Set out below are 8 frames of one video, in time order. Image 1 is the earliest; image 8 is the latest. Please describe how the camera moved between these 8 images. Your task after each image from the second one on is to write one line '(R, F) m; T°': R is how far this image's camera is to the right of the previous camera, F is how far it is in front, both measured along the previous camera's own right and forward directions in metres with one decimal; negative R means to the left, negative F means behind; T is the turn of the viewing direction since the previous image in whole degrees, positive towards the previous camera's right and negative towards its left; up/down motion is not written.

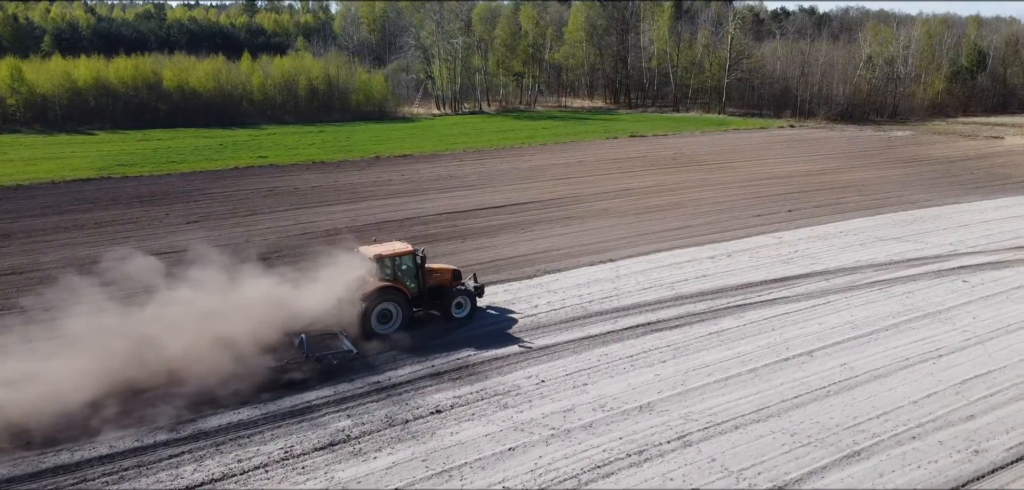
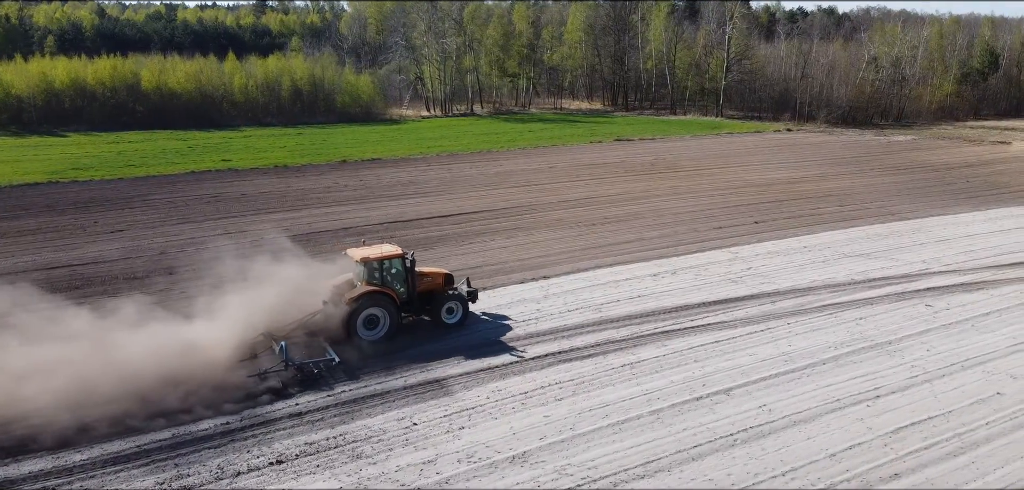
(+2.0, +1.4) m; -2°
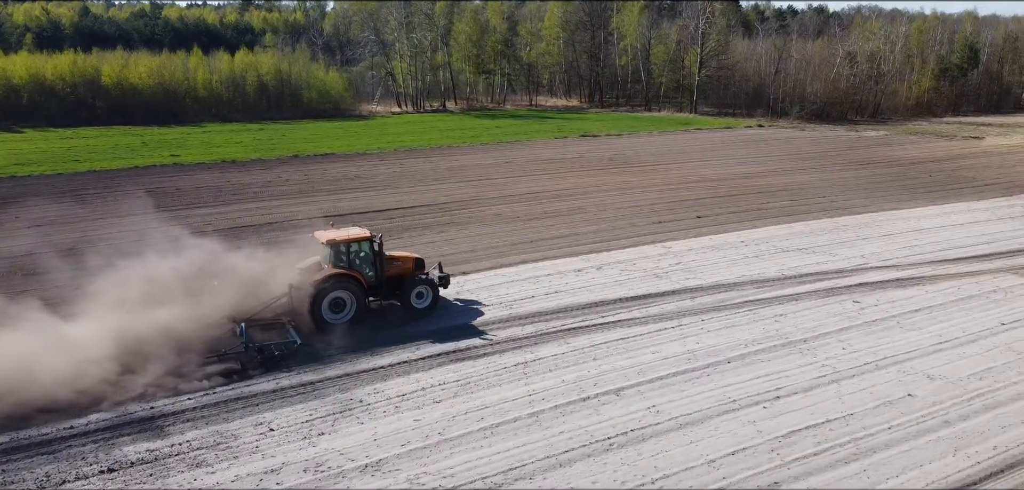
(+1.6, +0.7) m; 0°
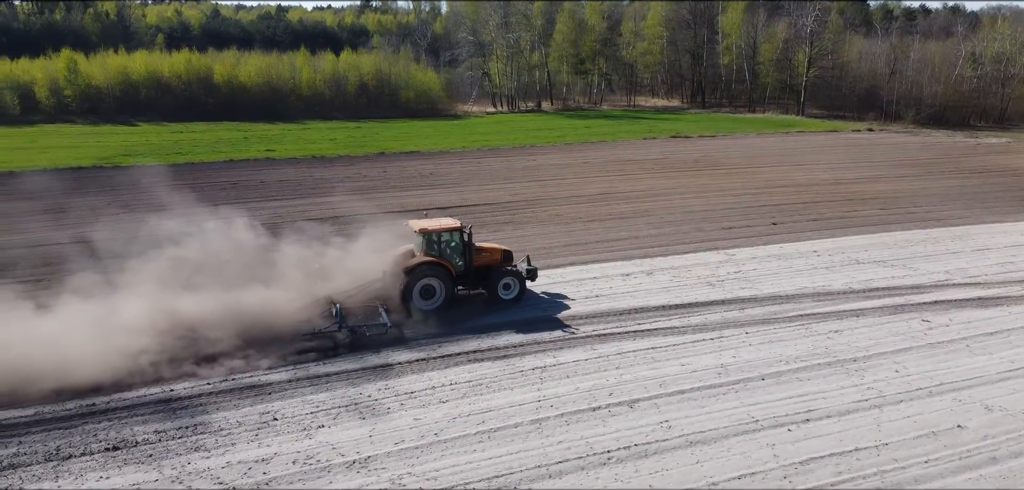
(+1.2, +0.4) m; -8°
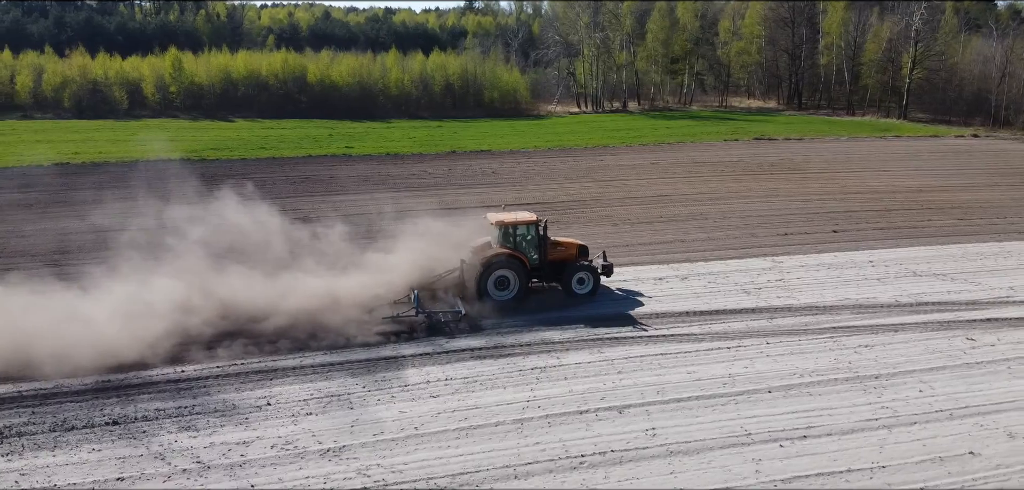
(+1.3, +0.2) m; -7°
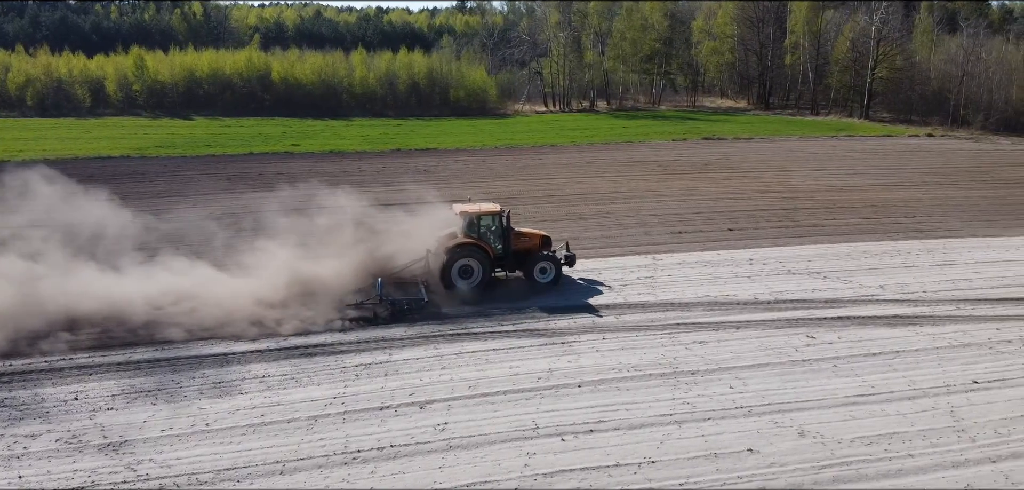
(+2.4, 0.0) m; 0°
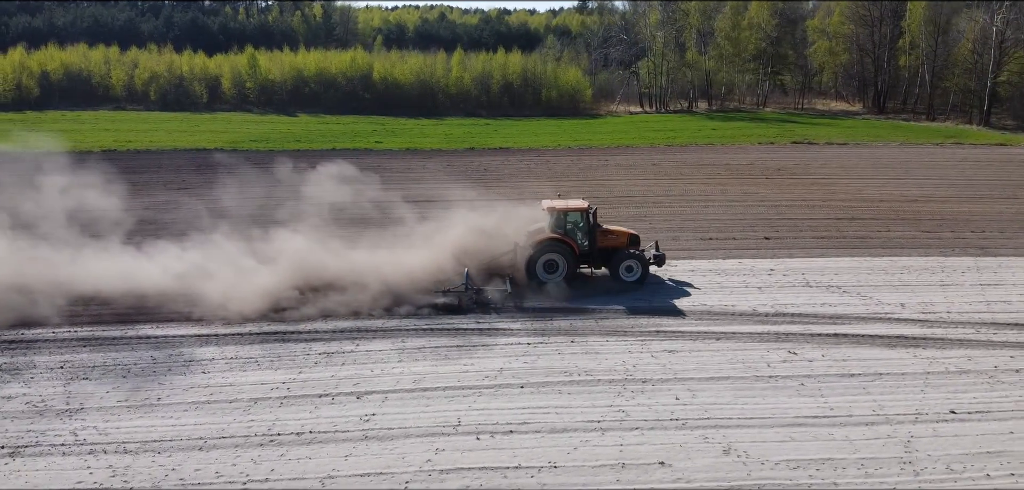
(+2.2, +0.2) m; -9°
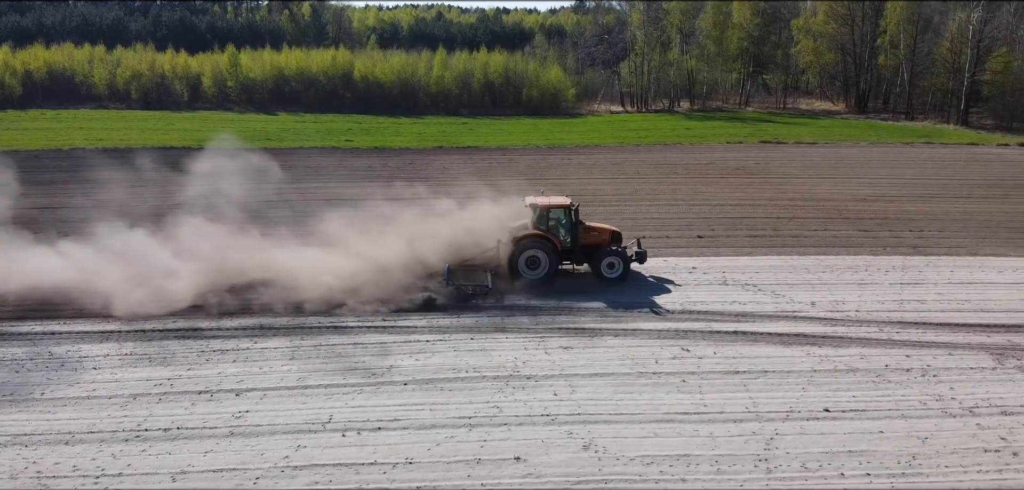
(+1.6, 0.0) m; 0°
